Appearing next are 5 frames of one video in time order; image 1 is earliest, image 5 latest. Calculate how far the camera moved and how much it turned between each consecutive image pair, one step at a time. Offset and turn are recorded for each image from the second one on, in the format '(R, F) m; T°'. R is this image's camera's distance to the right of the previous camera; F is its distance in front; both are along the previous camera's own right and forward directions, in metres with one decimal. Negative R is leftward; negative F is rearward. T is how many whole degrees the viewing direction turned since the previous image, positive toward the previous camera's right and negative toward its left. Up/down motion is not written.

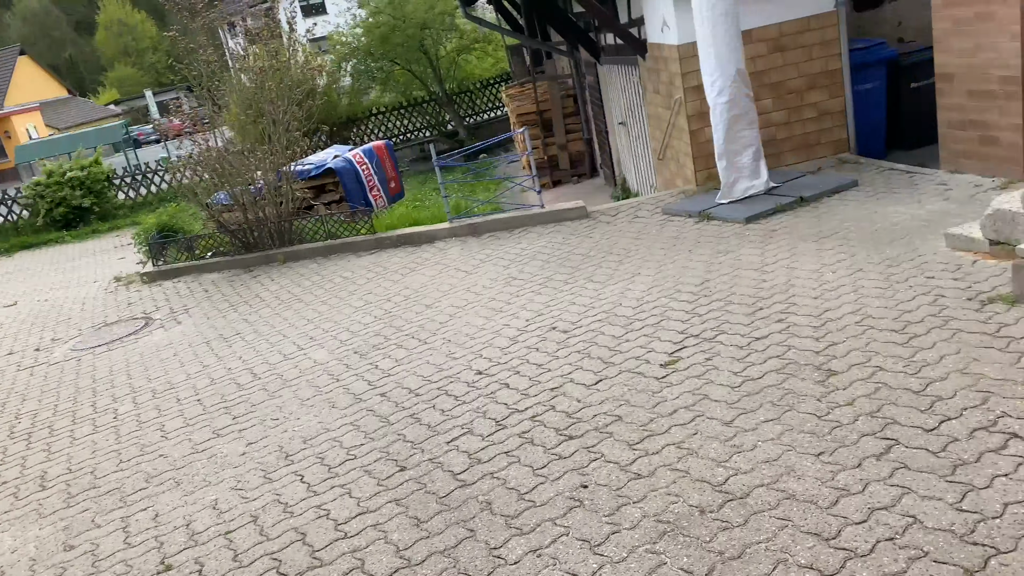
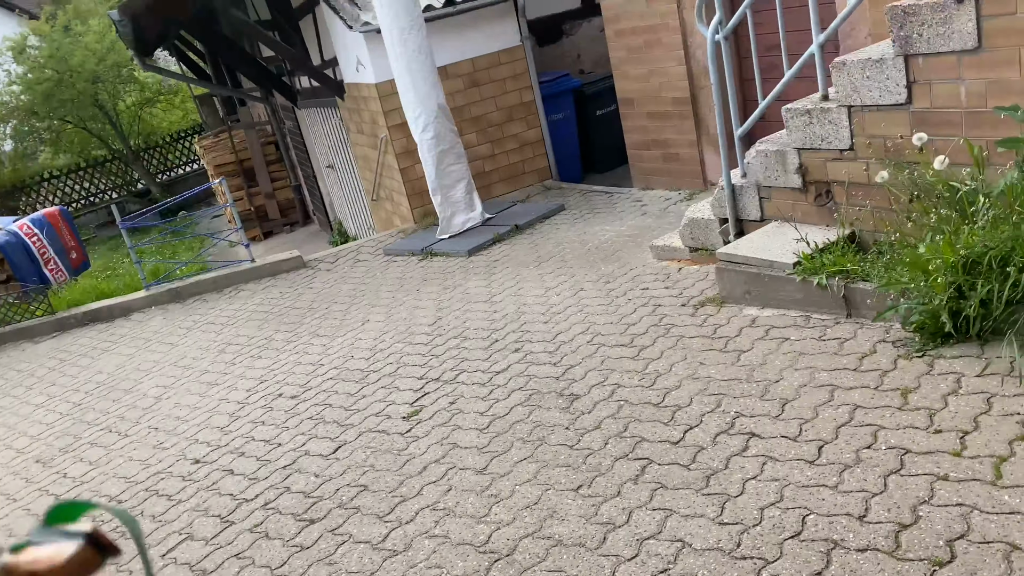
(+0.1, +0.3) m; +18°
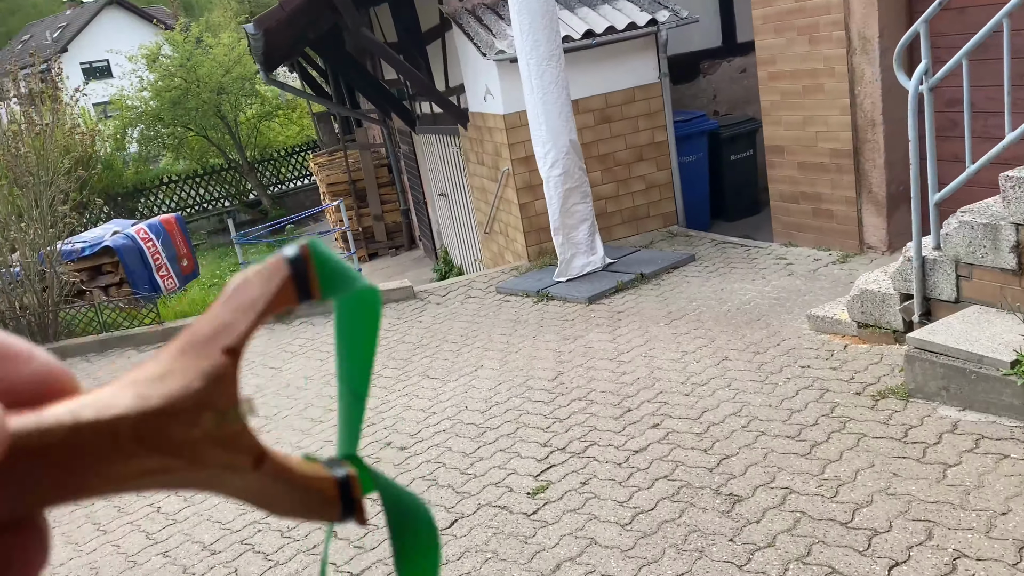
(-0.3, +0.5) m; -6°
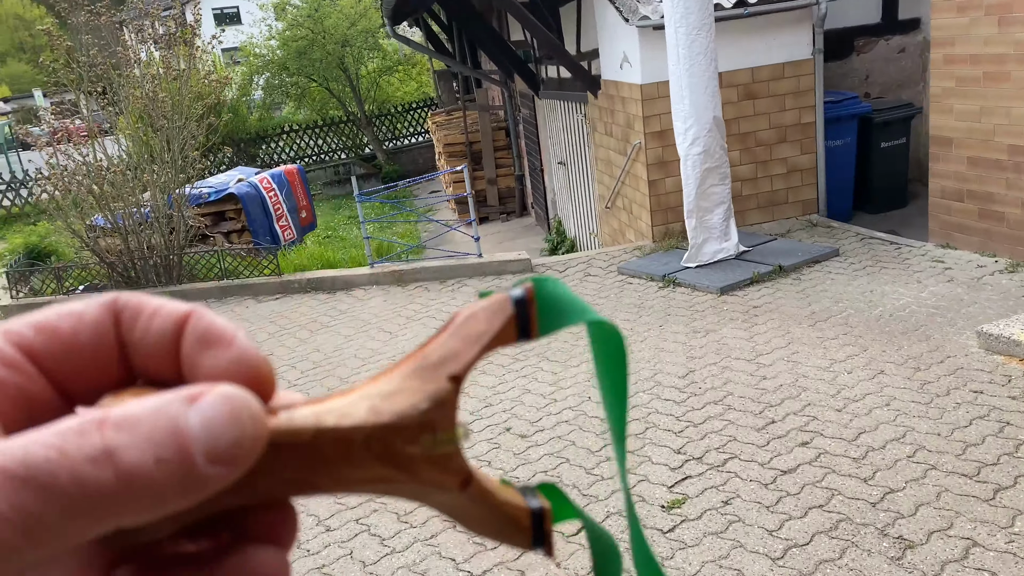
(-0.2, +0.3) m; -6°
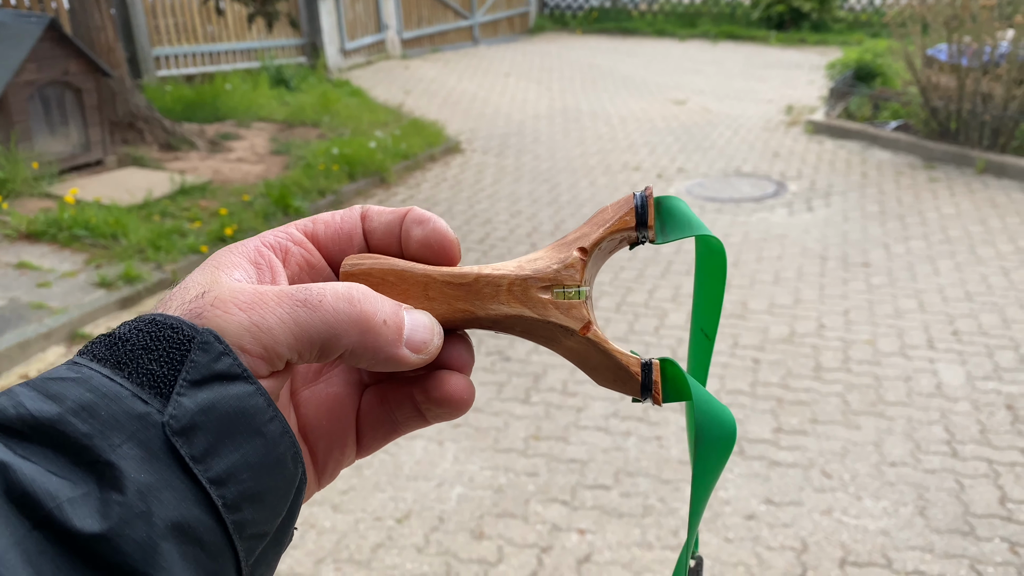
(-0.4, +0.7) m; -46°
